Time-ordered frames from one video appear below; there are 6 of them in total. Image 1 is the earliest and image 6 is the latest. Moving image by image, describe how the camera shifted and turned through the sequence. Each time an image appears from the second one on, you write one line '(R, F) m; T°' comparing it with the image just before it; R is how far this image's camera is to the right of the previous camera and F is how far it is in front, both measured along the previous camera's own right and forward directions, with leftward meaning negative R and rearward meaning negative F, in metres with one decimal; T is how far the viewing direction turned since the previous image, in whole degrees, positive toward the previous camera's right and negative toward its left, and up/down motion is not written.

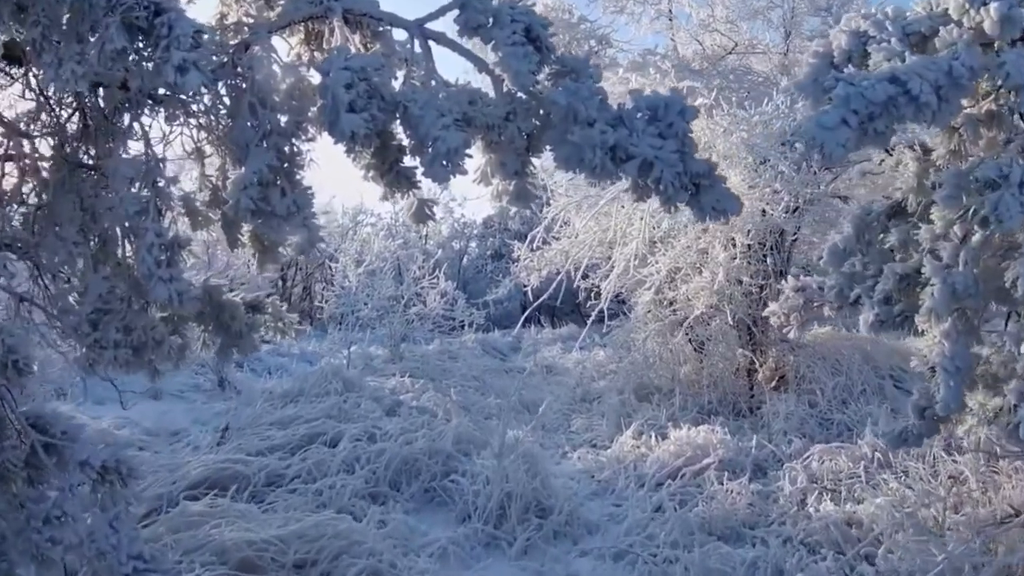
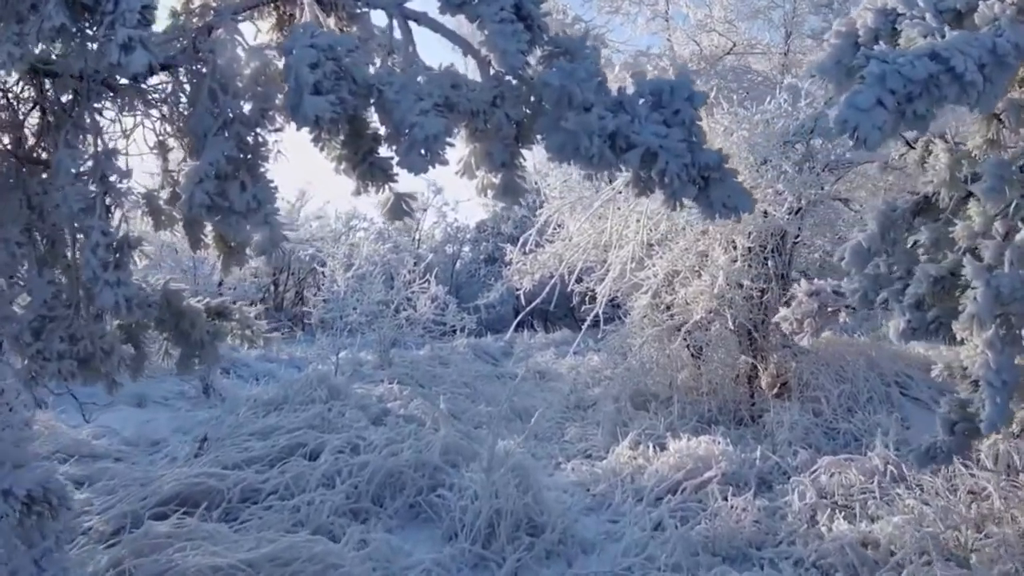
(0.0, +0.3) m; 0°
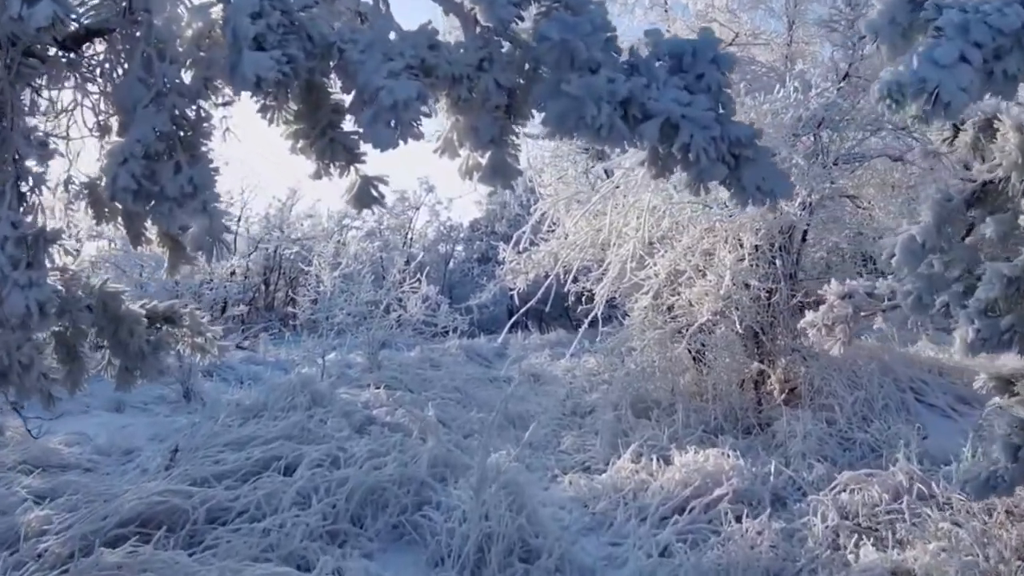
(0.0, +0.4) m; 0°
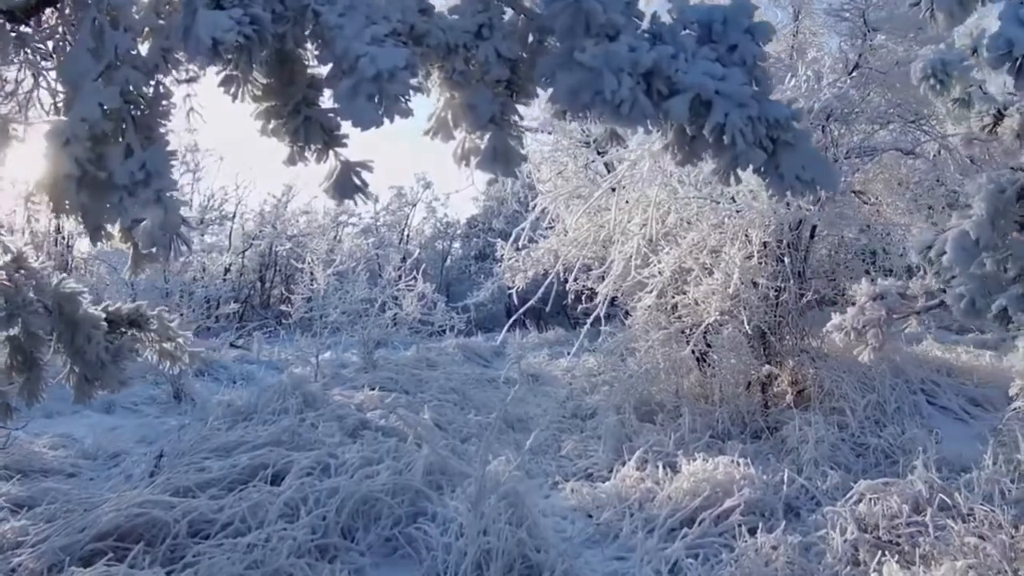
(0.0, +0.3) m; 0°
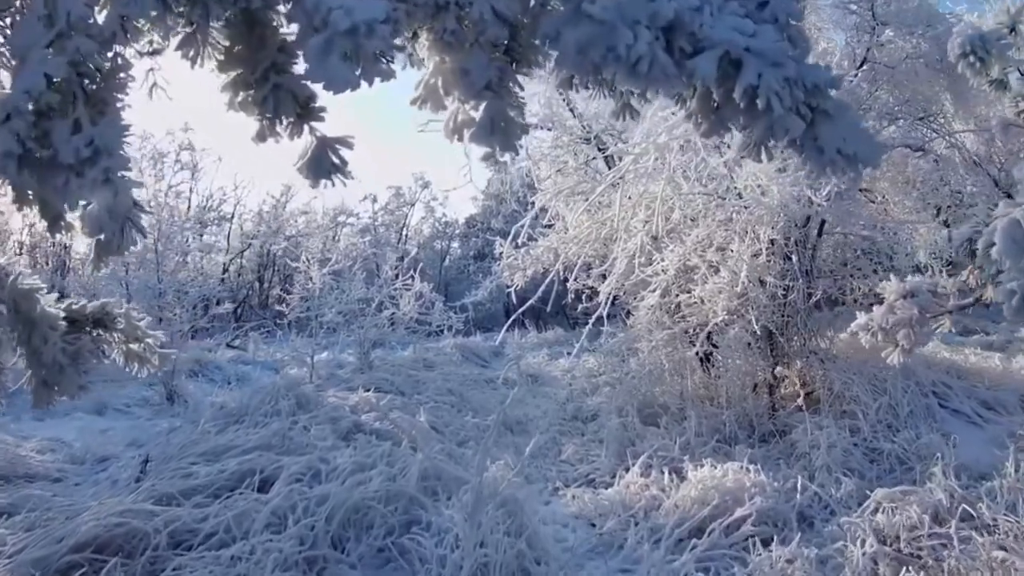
(0.0, +0.2) m; 0°
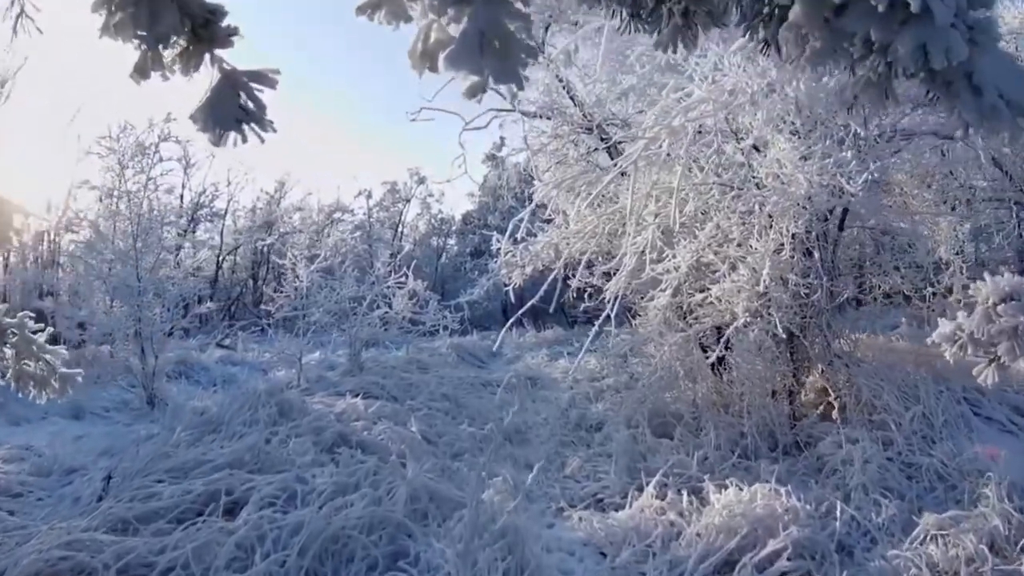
(0.0, +0.5) m; 0°
